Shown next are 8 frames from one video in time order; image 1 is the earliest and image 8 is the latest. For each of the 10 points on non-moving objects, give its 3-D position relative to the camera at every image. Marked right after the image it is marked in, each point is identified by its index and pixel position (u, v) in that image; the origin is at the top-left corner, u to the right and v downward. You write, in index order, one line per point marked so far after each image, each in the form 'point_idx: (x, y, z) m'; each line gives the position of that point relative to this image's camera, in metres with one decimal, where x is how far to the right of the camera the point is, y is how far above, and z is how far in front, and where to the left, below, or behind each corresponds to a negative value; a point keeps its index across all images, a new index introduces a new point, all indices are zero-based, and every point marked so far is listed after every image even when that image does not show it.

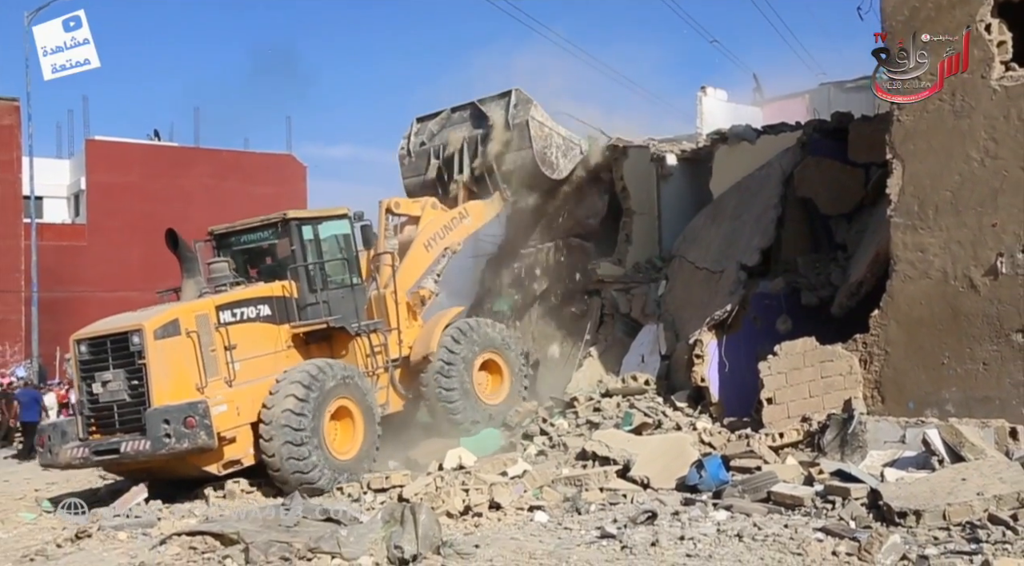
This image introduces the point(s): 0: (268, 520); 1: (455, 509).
0: (-1.5, -1.5, +6.1) m
1: (-0.3, -1.5, +6.3) m
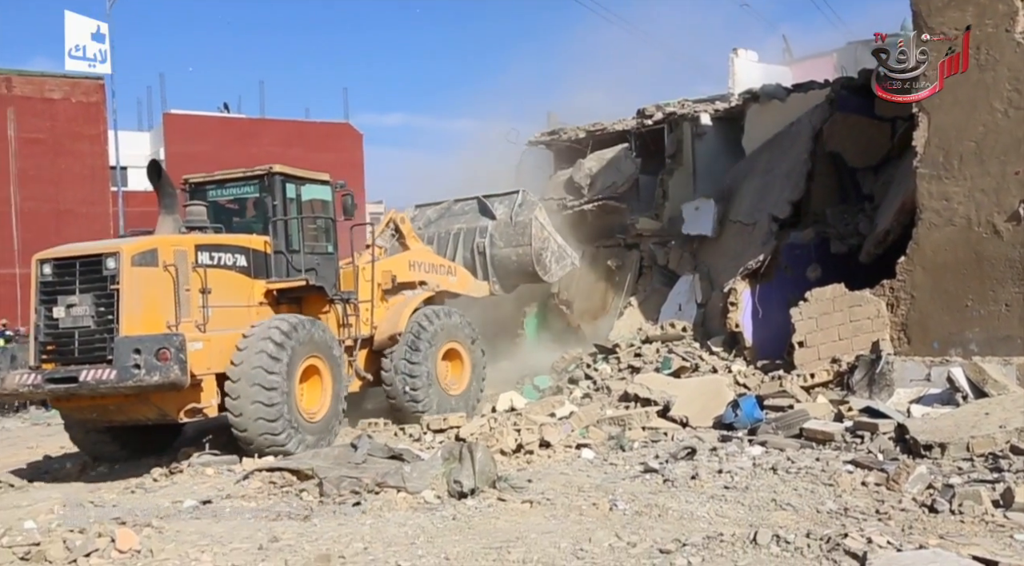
0: (-1.2, -1.2, +6.6) m
1: (0.0, -1.2, +6.7) m
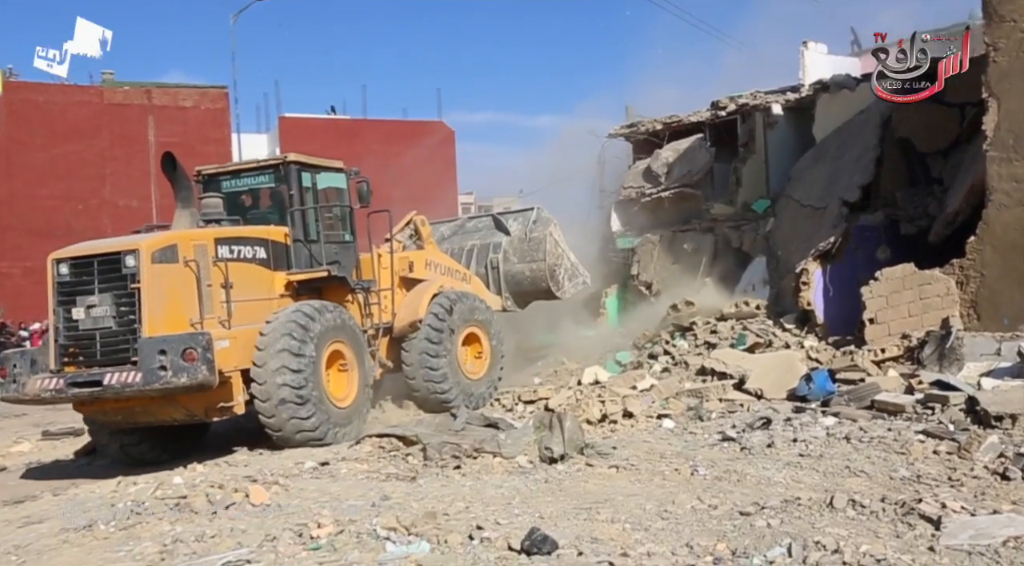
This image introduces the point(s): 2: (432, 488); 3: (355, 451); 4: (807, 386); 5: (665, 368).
0: (-0.5, -1.1, +7.2) m
1: (+0.7, -1.0, +7.2) m
2: (-0.5, -1.4, +6.1) m
3: (-1.1, -1.2, +6.8) m
4: (+2.4, -0.8, +7.6) m
5: (+1.6, -0.8, +9.2) m
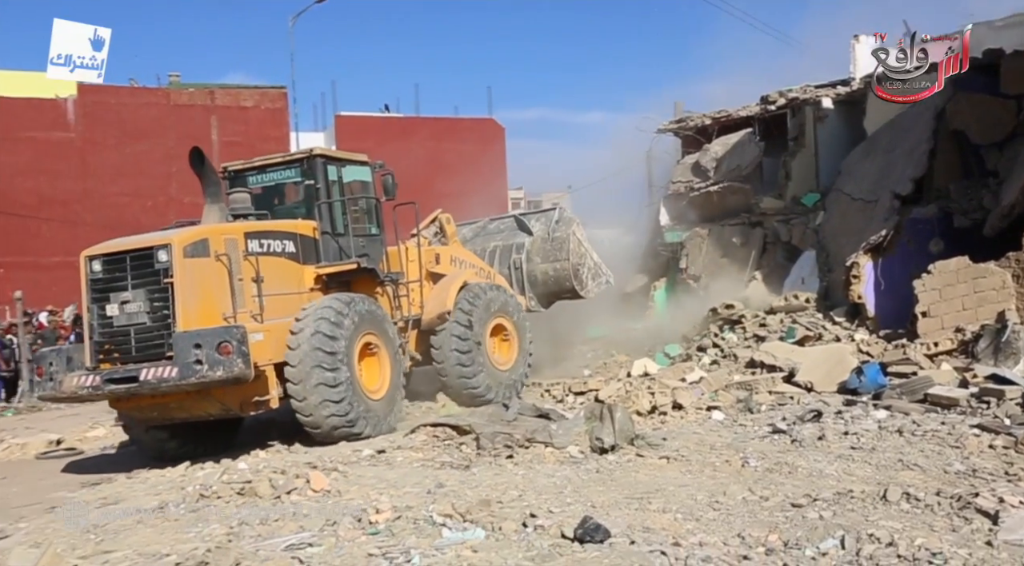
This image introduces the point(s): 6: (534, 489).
0: (-0.1, -1.1, +7.3) m
1: (+1.0, -1.0, +7.3) m
2: (-0.2, -1.3, +6.2) m
3: (-0.8, -1.2, +6.9) m
4: (+2.8, -0.8, +7.6) m
5: (+2.0, -0.8, +9.3) m
6: (+0.1, -1.3, +6.0) m
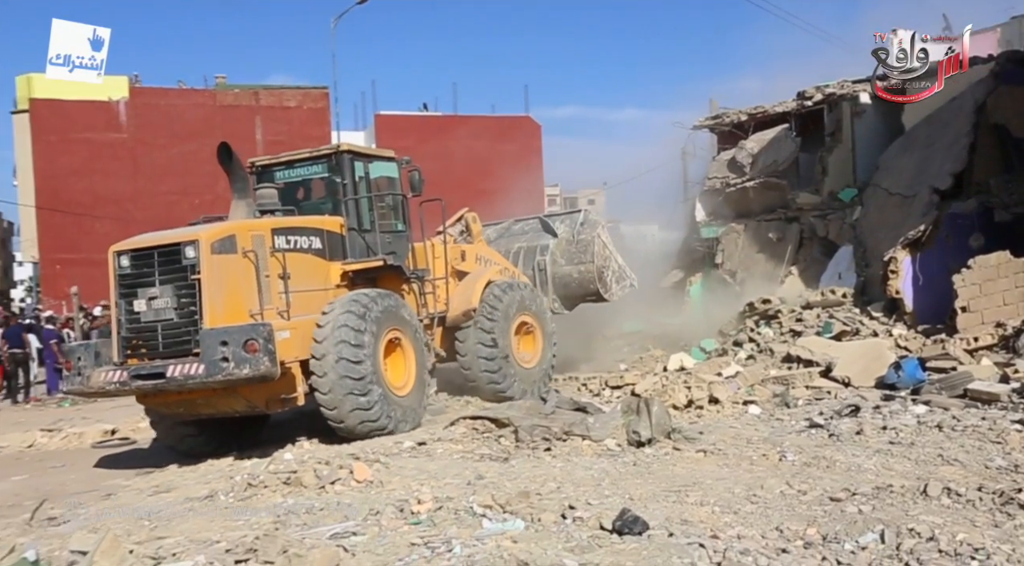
0: (+0.1, -1.0, +7.4) m
1: (+1.3, -0.9, +7.3) m
2: (+0.1, -1.3, +6.3) m
3: (-0.5, -1.1, +7.0) m
4: (+3.1, -0.8, +7.6) m
5: (+2.4, -0.7, +9.3) m
6: (+0.4, -1.3, +6.1) m
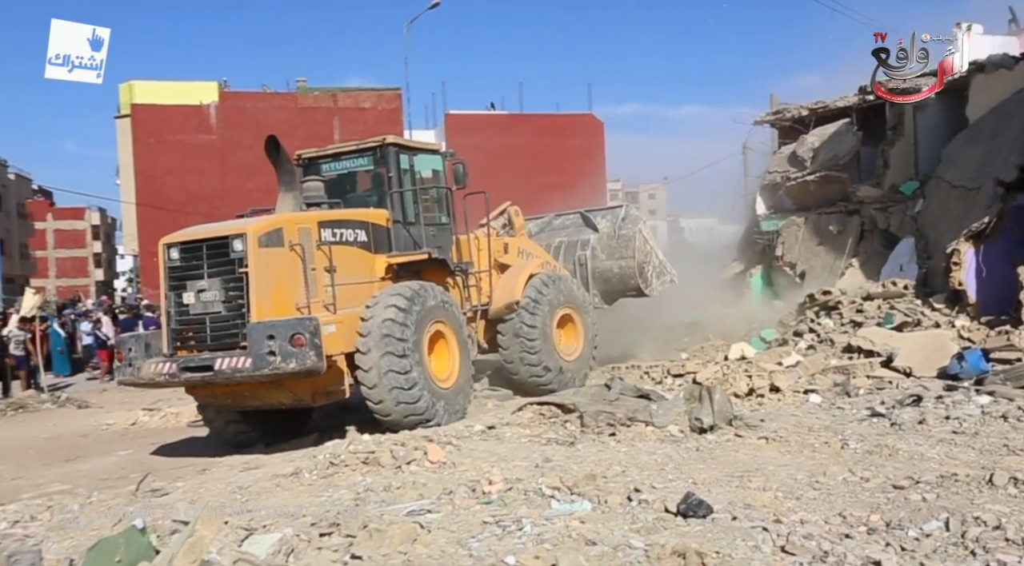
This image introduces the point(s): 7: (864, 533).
0: (+0.7, -0.9, +7.5) m
1: (+1.8, -0.9, +7.4) m
2: (+0.5, -1.2, +6.5) m
3: (0.0, -1.1, +7.2) m
4: (+3.7, -0.7, +7.6) m
5: (+3.0, -0.6, +9.4) m
6: (+0.9, -1.2, +6.2) m
7: (+1.9, -1.4, +5.1) m
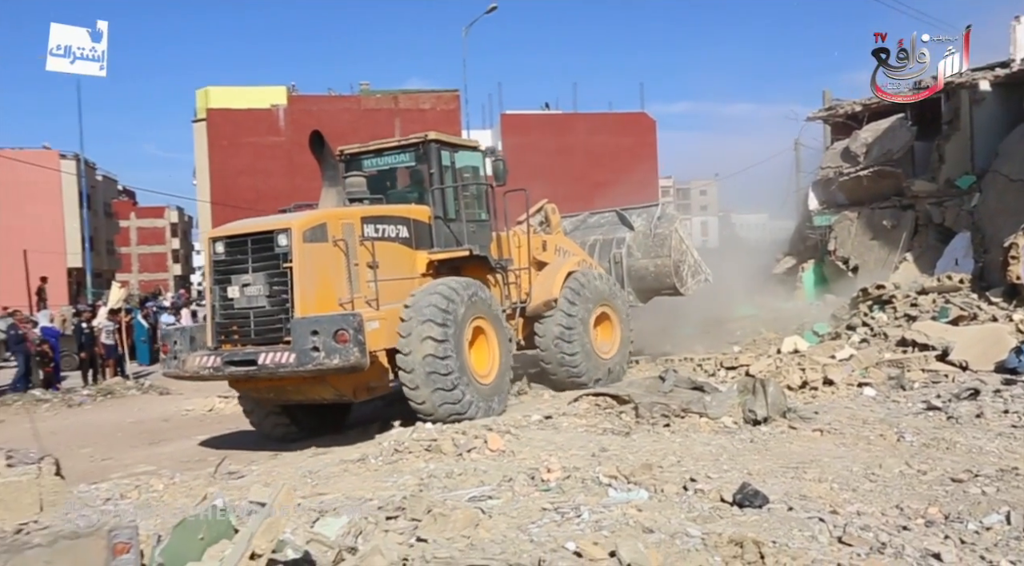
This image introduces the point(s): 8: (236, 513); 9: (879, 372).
0: (+1.1, -0.9, +7.6) m
1: (+2.3, -0.8, +7.5) m
2: (+0.9, -1.1, +6.6) m
3: (+0.5, -1.0, +7.4) m
4: (+4.1, -0.6, +7.6) m
5: (+3.5, -0.6, +9.4) m
6: (+1.2, -1.2, +6.3) m
7: (+2.3, -1.3, +5.1) m
8: (-1.5, -1.2, +5.0) m
9: (+3.1, -0.8, +7.8) m
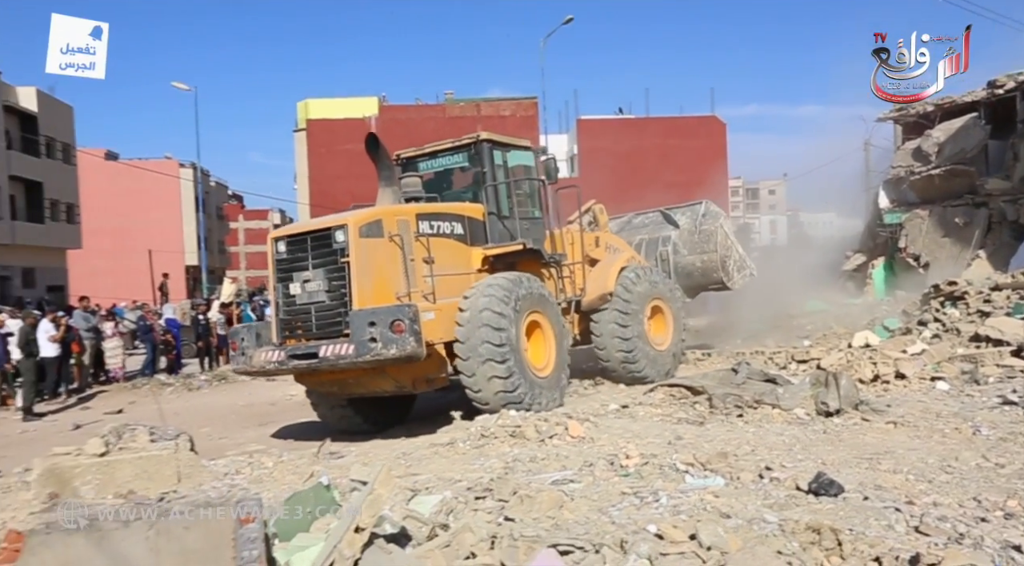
0: (+1.7, -0.8, +7.8) m
1: (+2.9, -0.8, +7.6) m
2: (+1.5, -1.1, +6.8) m
3: (+1.1, -1.0, +7.6) m
4: (+4.7, -0.6, +7.6) m
5: (+4.2, -0.6, +9.4) m
6: (+1.8, -1.1, +6.5) m
7: (+2.8, -1.3, +5.2) m
8: (-1.0, -1.2, +5.3) m
9: (+3.7, -0.7, +7.9) m
